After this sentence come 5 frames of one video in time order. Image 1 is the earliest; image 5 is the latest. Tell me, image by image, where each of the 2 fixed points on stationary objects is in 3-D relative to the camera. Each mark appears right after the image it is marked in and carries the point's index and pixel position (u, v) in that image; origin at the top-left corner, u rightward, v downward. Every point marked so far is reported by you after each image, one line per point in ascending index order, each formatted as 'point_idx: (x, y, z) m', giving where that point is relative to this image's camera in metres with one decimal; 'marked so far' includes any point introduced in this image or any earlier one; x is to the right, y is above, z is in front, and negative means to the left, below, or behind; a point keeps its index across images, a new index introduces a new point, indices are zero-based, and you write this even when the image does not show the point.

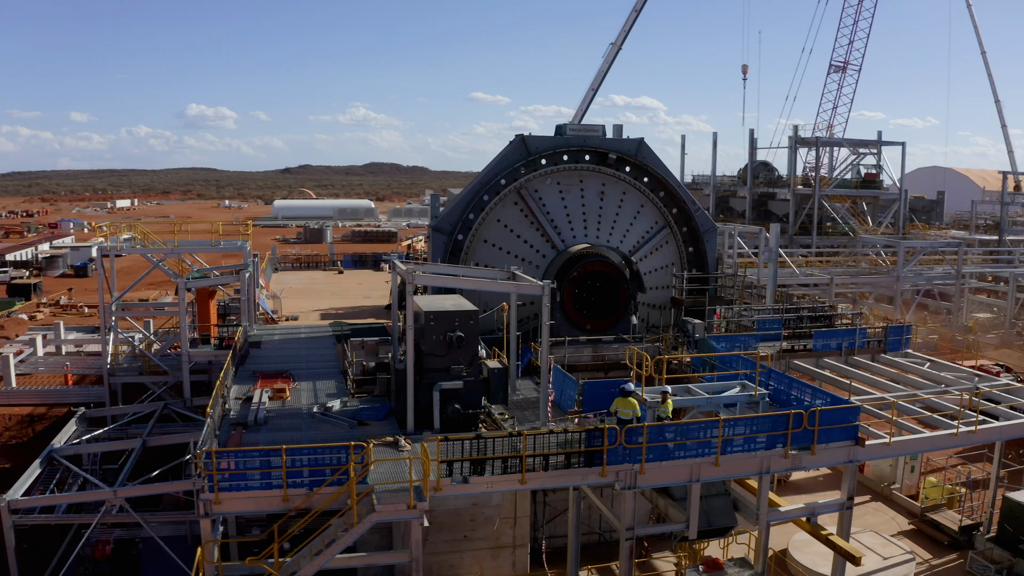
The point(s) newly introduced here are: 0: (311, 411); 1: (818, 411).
0: (-3.9, -2.4, +14.7) m
1: (+5.5, -2.2, +13.4) m
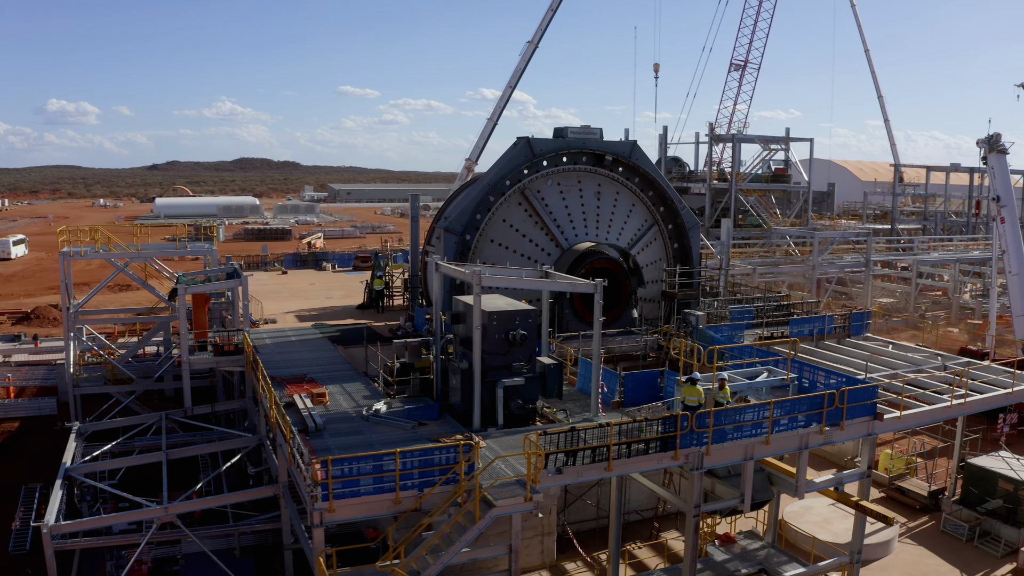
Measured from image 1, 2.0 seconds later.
0: (-3.0, -2.5, +14.7) m
1: (+6.6, -2.0, +14.6) m
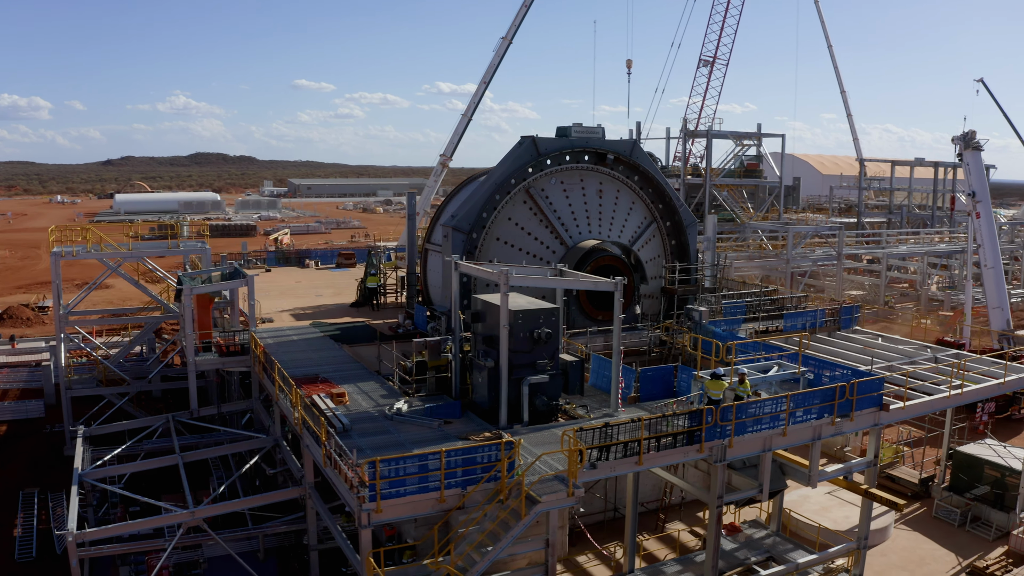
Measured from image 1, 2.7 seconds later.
0: (-2.5, -2.5, +14.8) m
1: (+7.0, -1.9, +15.1) m
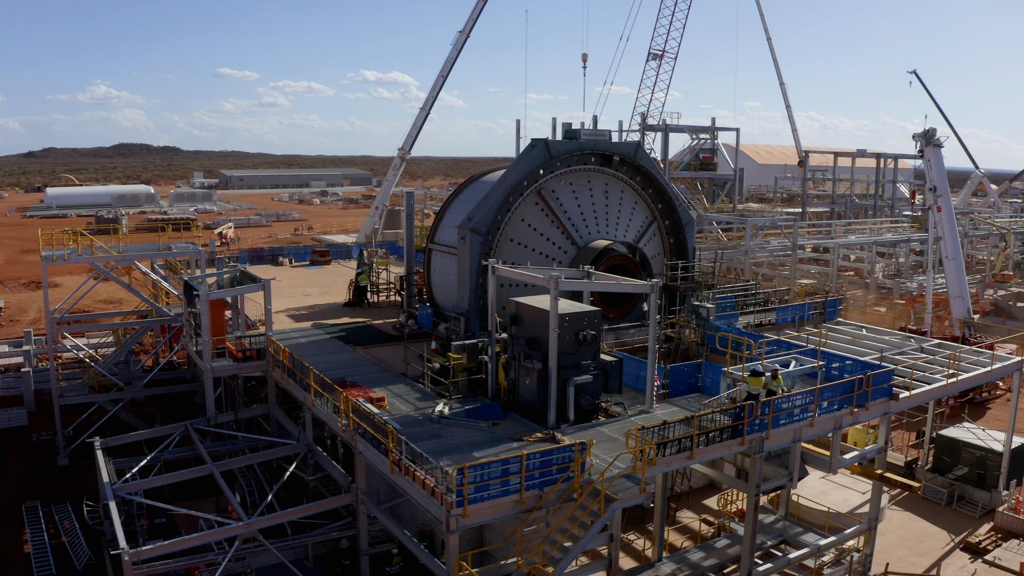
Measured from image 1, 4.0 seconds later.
0: (-1.7, -2.6, +15.1) m
1: (+7.7, -1.9, +16.1) m
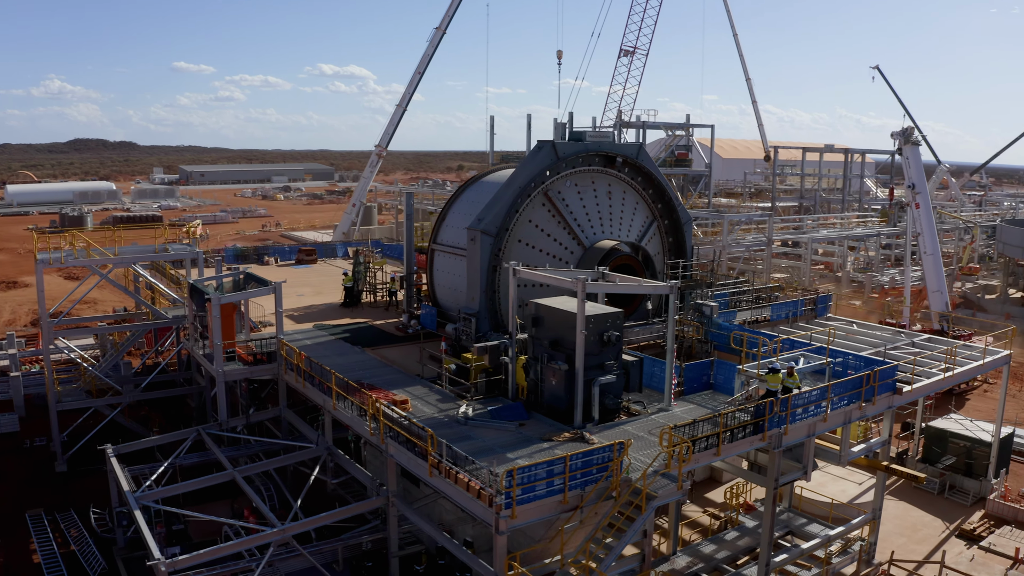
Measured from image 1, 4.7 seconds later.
0: (-1.2, -2.6, +15.3) m
1: (+8.2, -1.9, +16.7) m
